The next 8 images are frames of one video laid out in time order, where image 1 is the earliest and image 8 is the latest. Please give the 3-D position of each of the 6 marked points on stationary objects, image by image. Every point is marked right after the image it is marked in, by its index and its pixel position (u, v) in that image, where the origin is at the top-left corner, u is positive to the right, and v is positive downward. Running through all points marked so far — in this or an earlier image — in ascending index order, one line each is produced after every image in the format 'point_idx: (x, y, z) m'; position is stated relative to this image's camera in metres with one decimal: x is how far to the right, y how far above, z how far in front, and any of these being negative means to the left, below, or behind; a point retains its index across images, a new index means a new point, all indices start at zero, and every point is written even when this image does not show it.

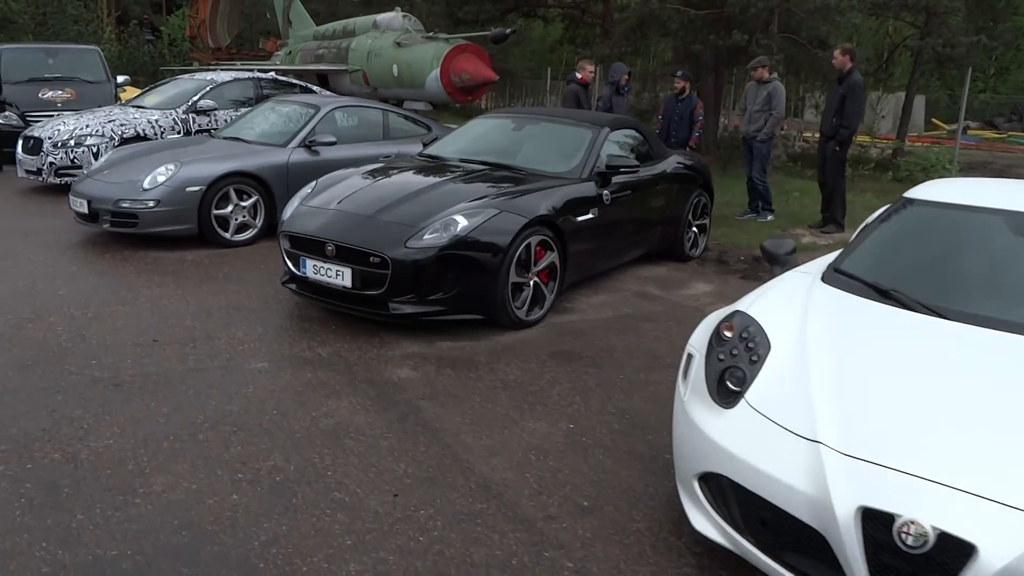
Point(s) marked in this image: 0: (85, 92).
0: (-6.8, +3.1, +12.8) m
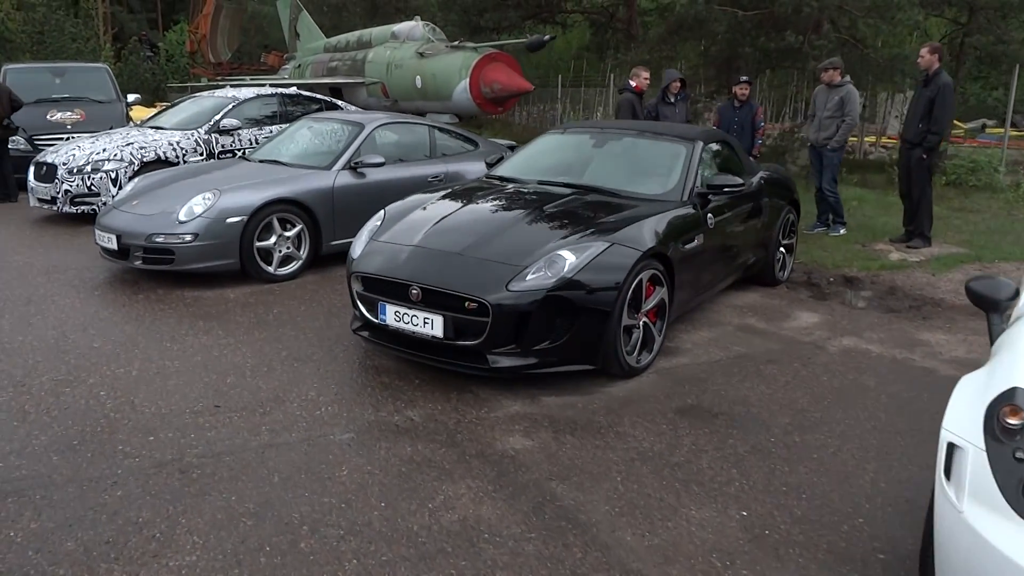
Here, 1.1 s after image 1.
0: (-6.3, +2.7, +12.1) m
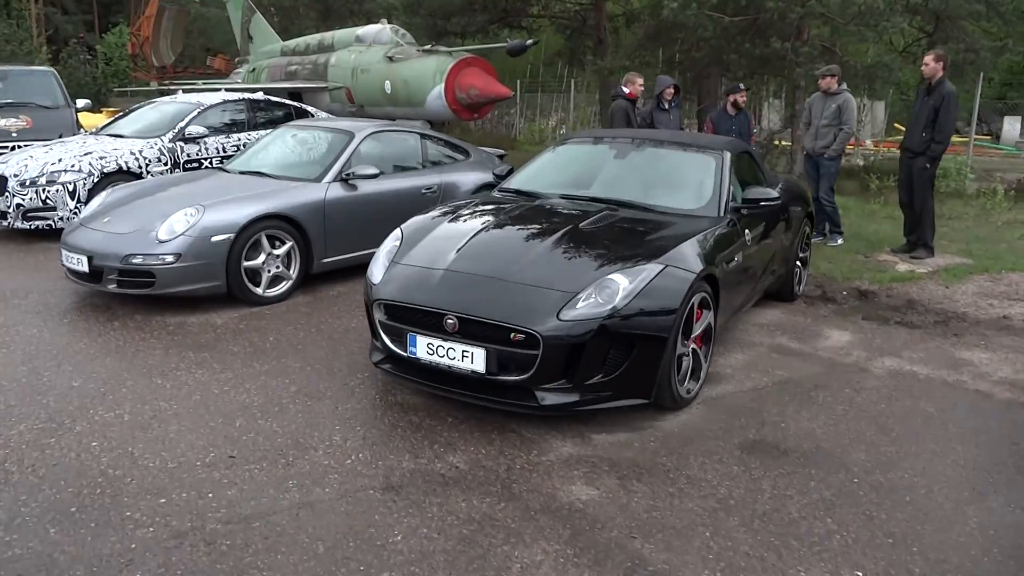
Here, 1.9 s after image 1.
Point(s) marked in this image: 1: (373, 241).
0: (-6.6, +2.4, +11.3) m
1: (-1.1, +0.4, +6.6) m
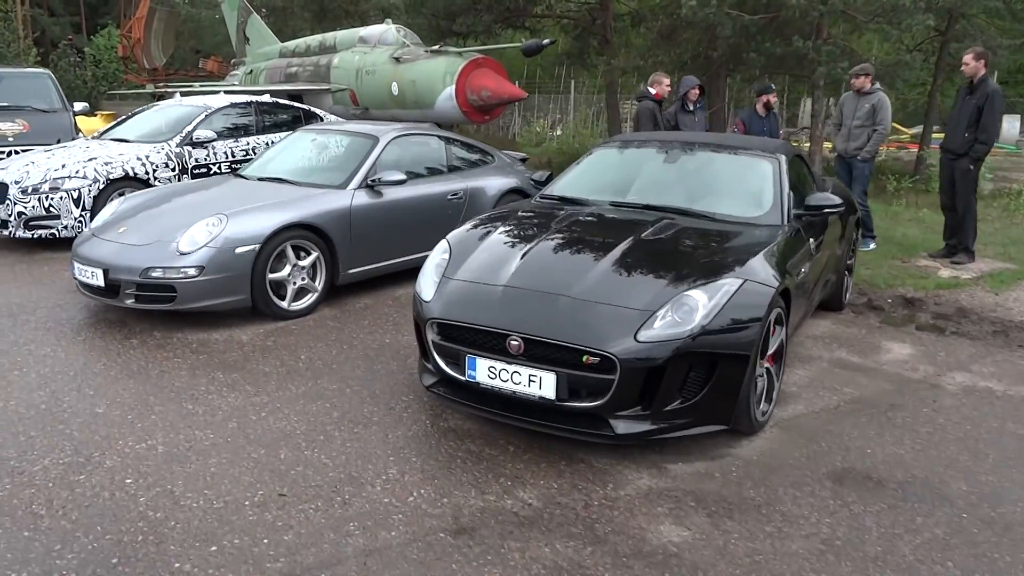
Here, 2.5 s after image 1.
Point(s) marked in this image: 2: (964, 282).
0: (-6.4, +2.3, +10.9) m
1: (-0.9, +0.3, +6.3) m
2: (+3.8, 0.0, +6.7) m
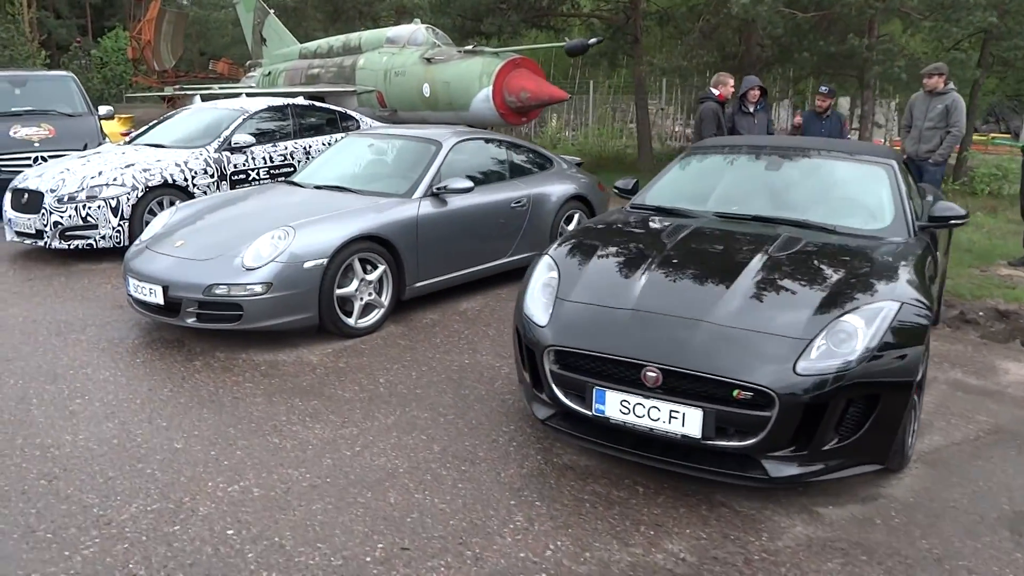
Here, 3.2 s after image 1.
0: (-5.9, +2.1, +10.6) m
1: (-0.4, +0.2, +6.0) m
2: (+4.3, 0.0, +6.4) m
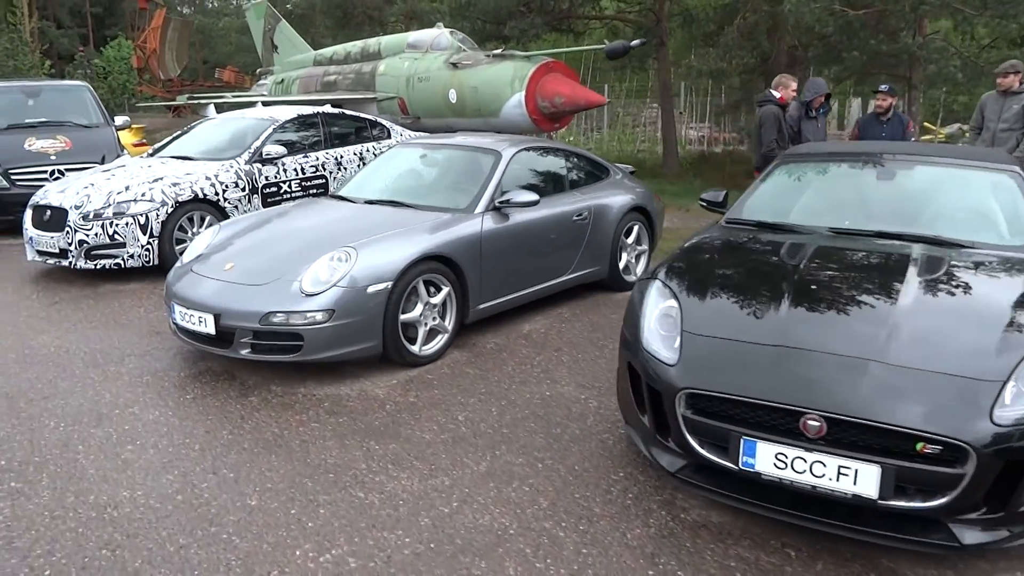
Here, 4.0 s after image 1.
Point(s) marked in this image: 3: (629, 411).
0: (-5.4, +1.9, +10.2) m
1: (+0.1, +0.1, +5.6) m
2: (+4.8, -0.1, +6.0) m
3: (+0.5, -0.5, +3.4) m
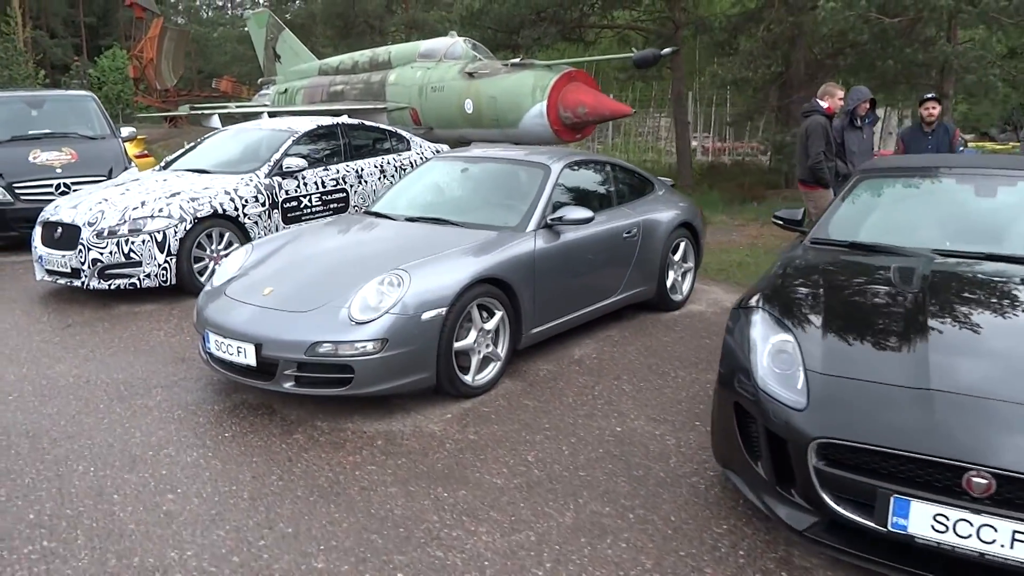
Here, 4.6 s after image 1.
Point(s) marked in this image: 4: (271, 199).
0: (-5.2, +1.7, +9.8) m
1: (+0.4, -0.1, +5.2) m
2: (+5.1, -0.3, +5.7) m
3: (+0.8, -0.6, +3.0) m
4: (-2.2, +0.8, +7.4) m
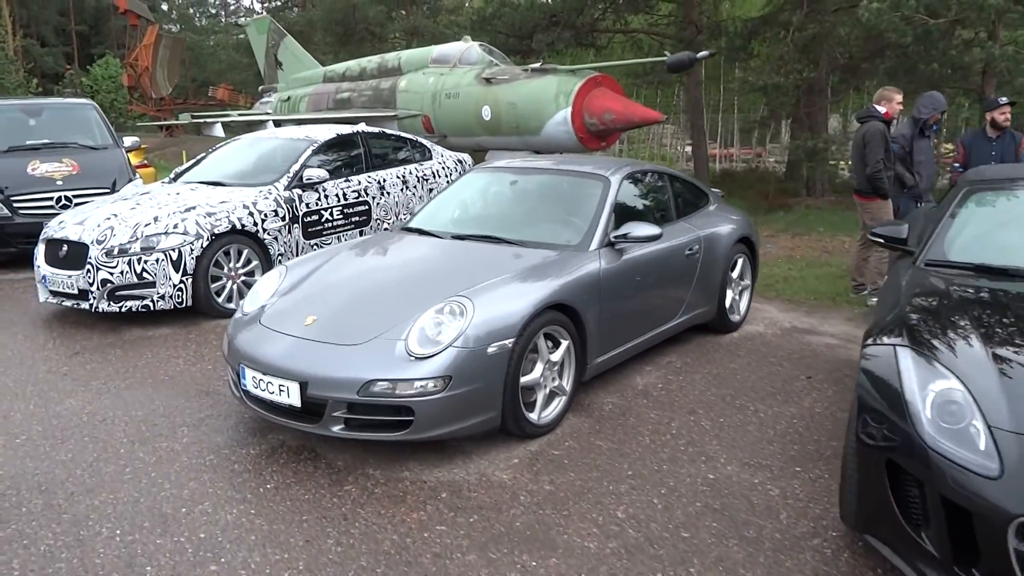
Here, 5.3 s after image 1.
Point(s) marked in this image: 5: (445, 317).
0: (-4.9, +1.5, +9.3) m
1: (+0.8, -0.2, +4.8) m
2: (+5.4, -0.4, +5.2) m
3: (+1.2, -0.8, +2.5) m
4: (-1.9, +0.6, +6.9) m
5: (-0.3, -0.1, +3.7) m
